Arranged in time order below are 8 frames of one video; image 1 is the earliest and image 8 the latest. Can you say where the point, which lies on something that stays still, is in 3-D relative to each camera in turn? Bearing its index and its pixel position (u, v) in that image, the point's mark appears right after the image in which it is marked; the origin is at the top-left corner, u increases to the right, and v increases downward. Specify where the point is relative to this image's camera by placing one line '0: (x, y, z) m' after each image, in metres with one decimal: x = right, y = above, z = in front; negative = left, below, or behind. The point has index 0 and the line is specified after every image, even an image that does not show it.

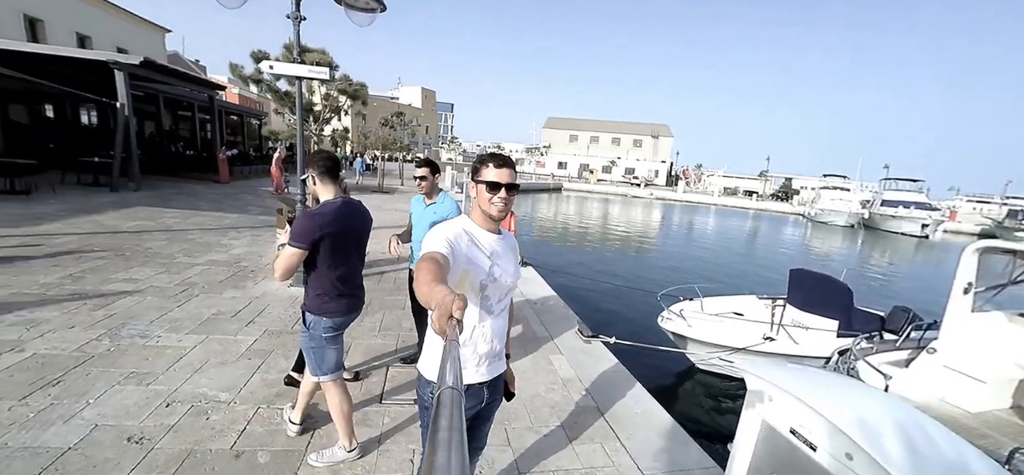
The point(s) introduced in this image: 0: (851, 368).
0: (+3.9, -1.5, +4.7) m
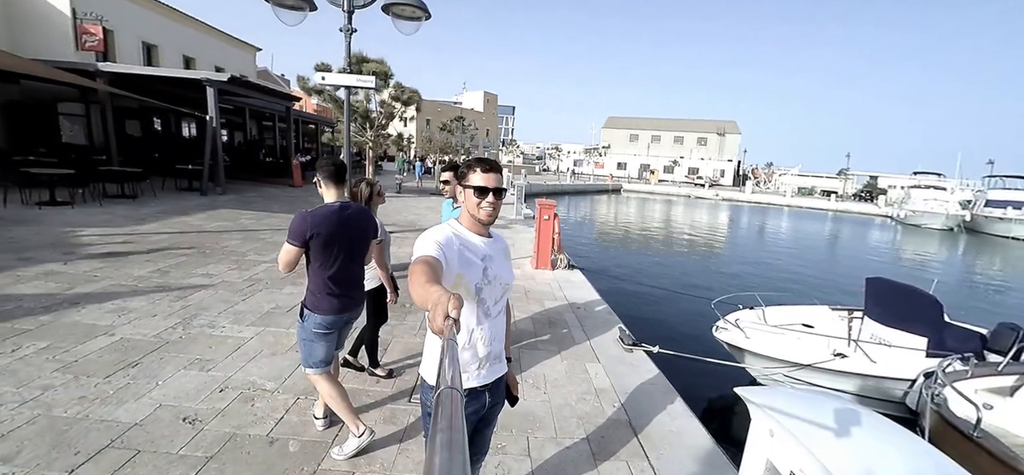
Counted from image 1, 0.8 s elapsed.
0: (+4.3, -1.6, +4.1) m
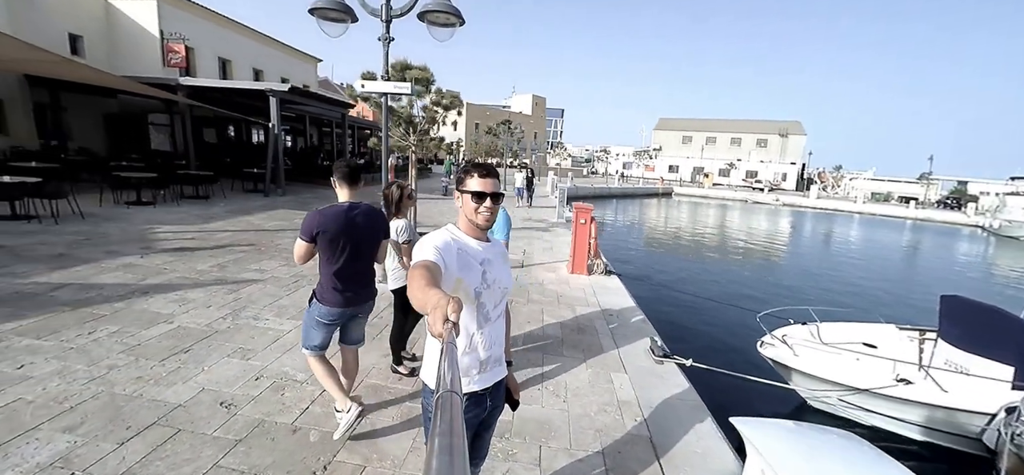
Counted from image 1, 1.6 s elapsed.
0: (+4.5, -1.7, +3.6) m
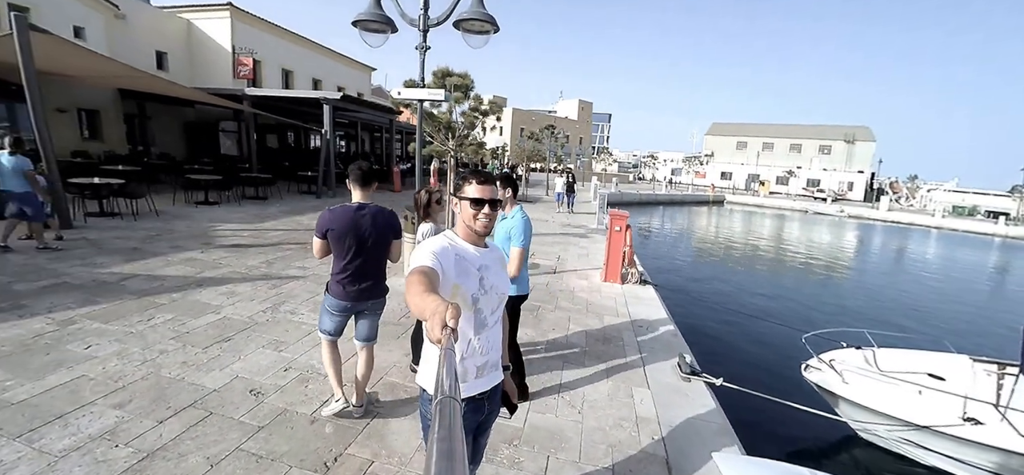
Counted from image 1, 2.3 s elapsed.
0: (+4.6, -1.9, +3.0) m
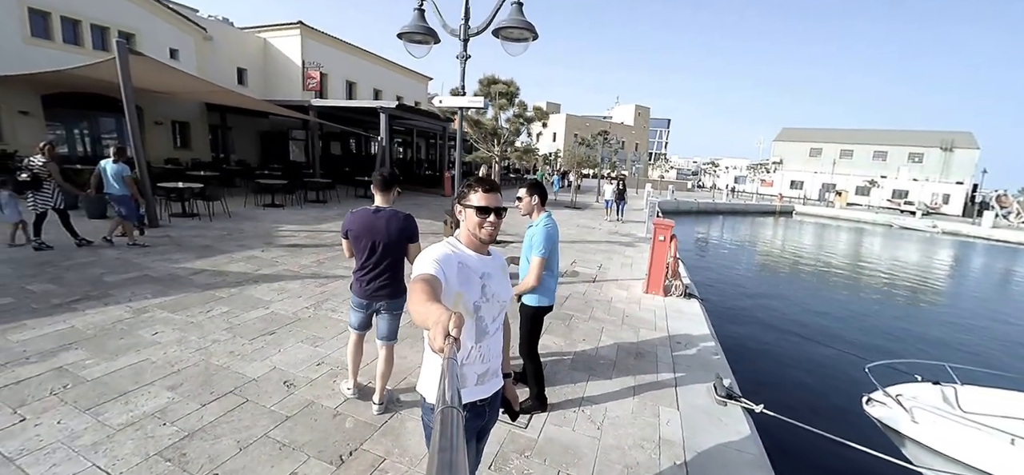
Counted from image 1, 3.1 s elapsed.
0: (+4.6, -2.1, +2.4) m
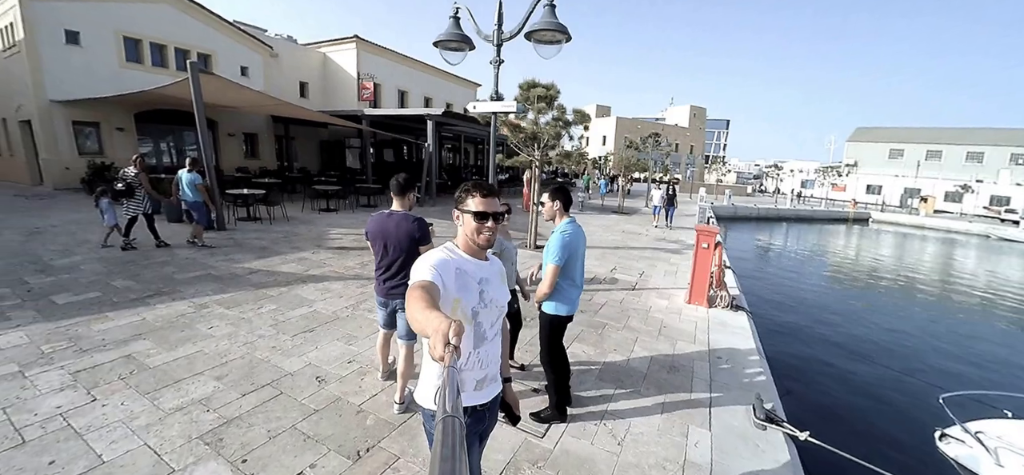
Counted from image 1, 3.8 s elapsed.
0: (+4.6, -2.2, +1.8) m
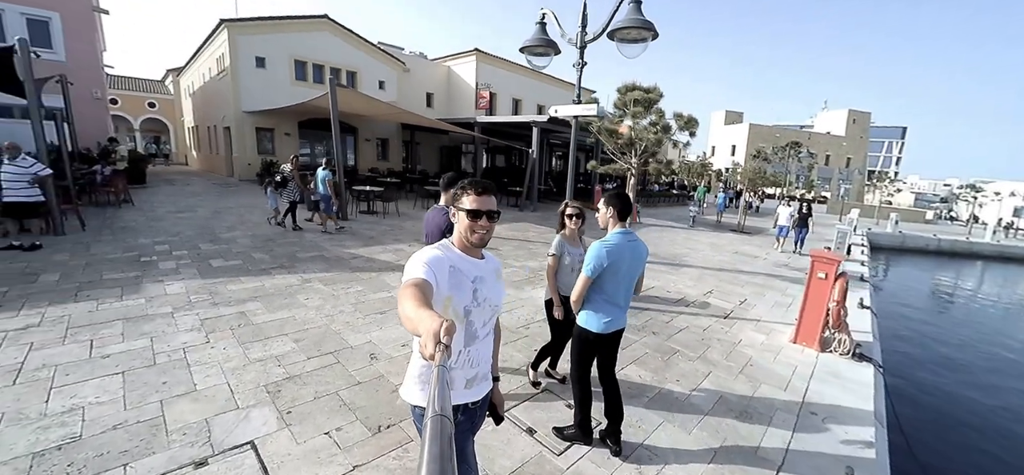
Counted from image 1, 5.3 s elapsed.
0: (+4.1, -2.5, +0.5) m
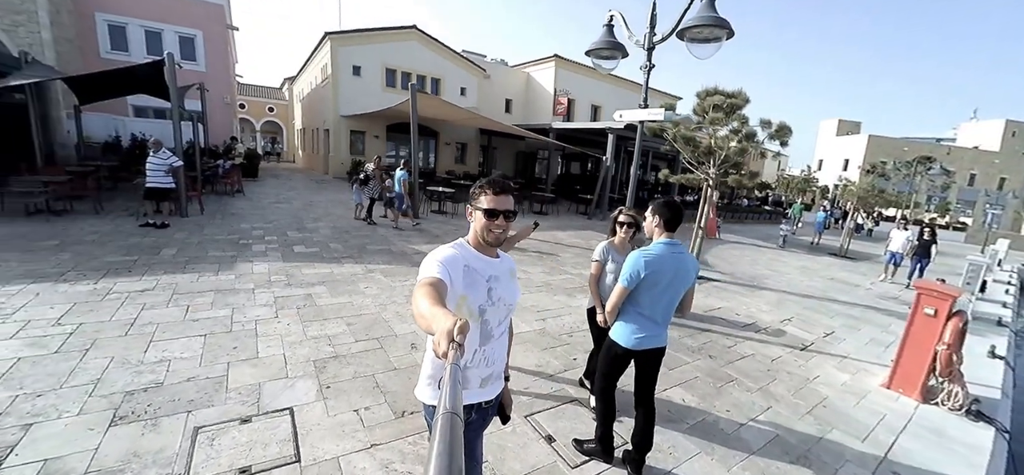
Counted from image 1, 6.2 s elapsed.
0: (+3.6, -2.7, -0.3) m
